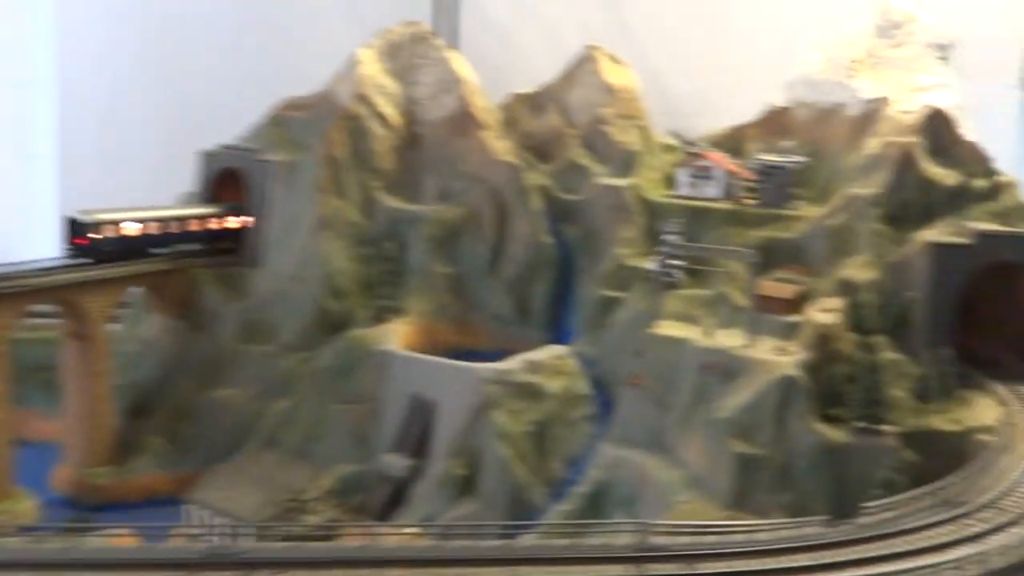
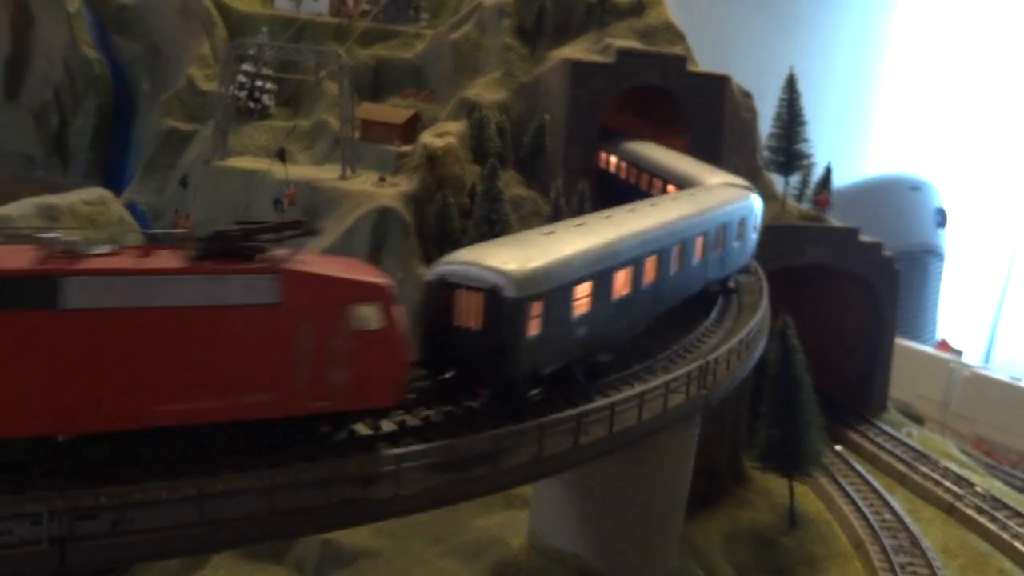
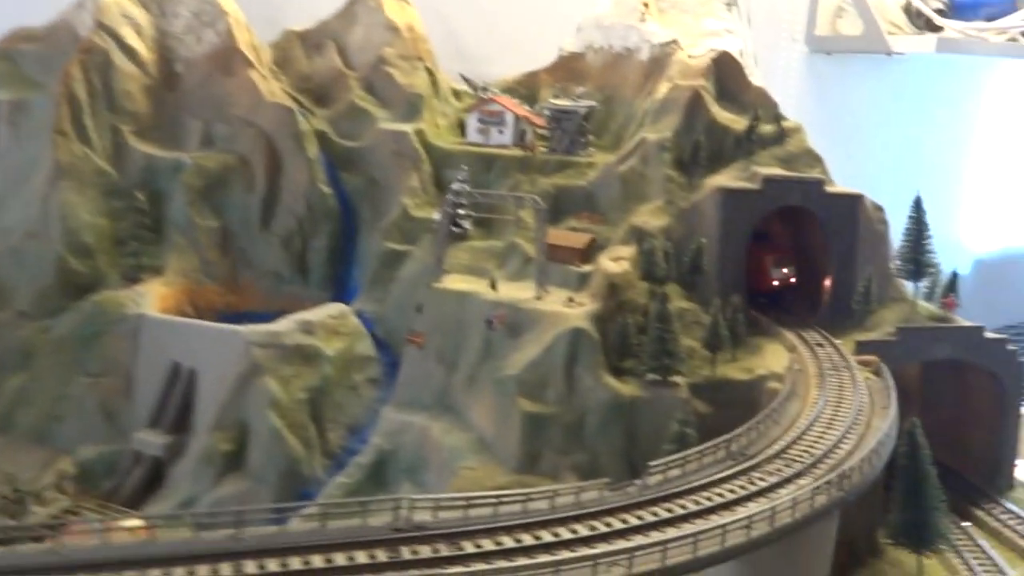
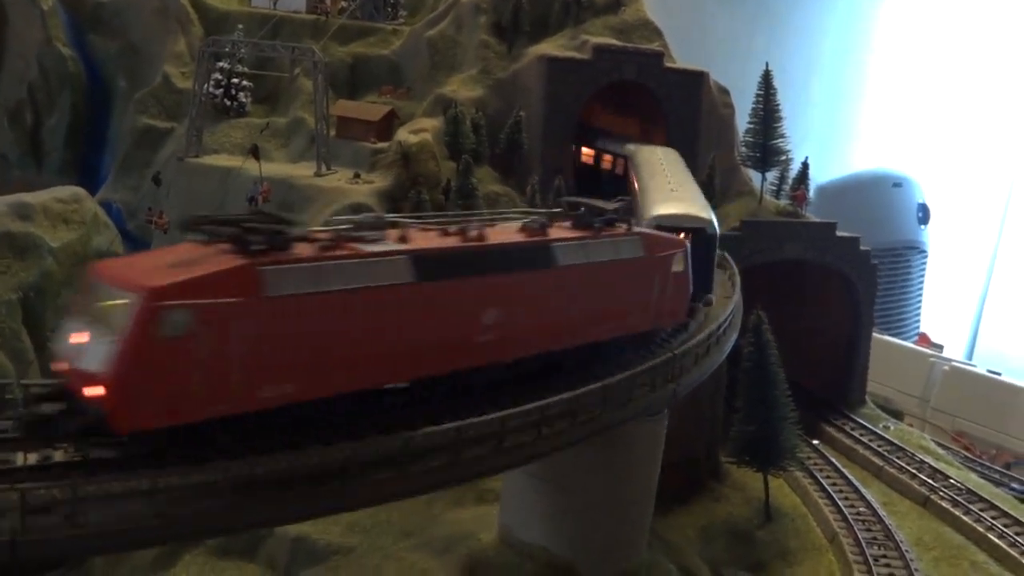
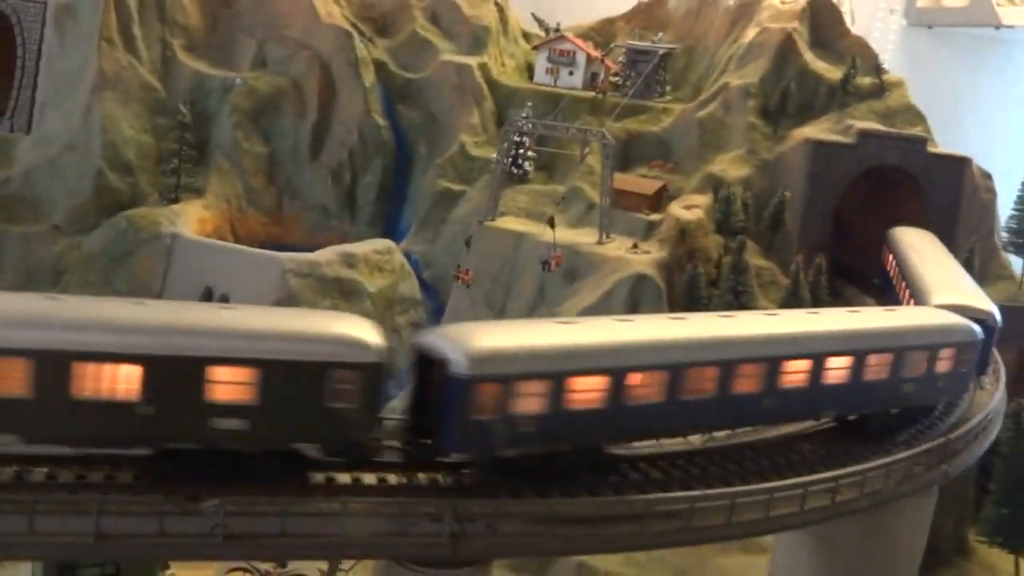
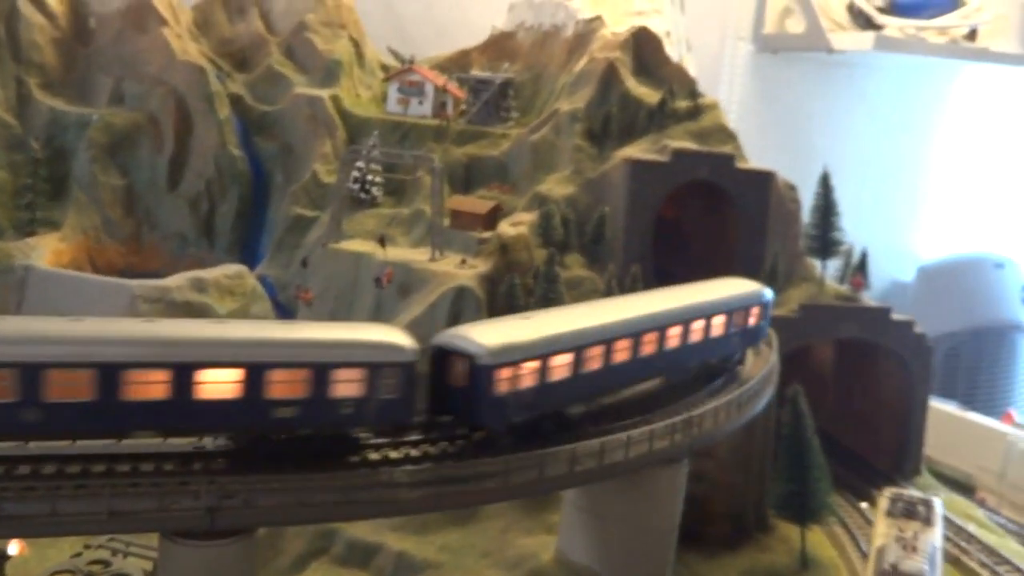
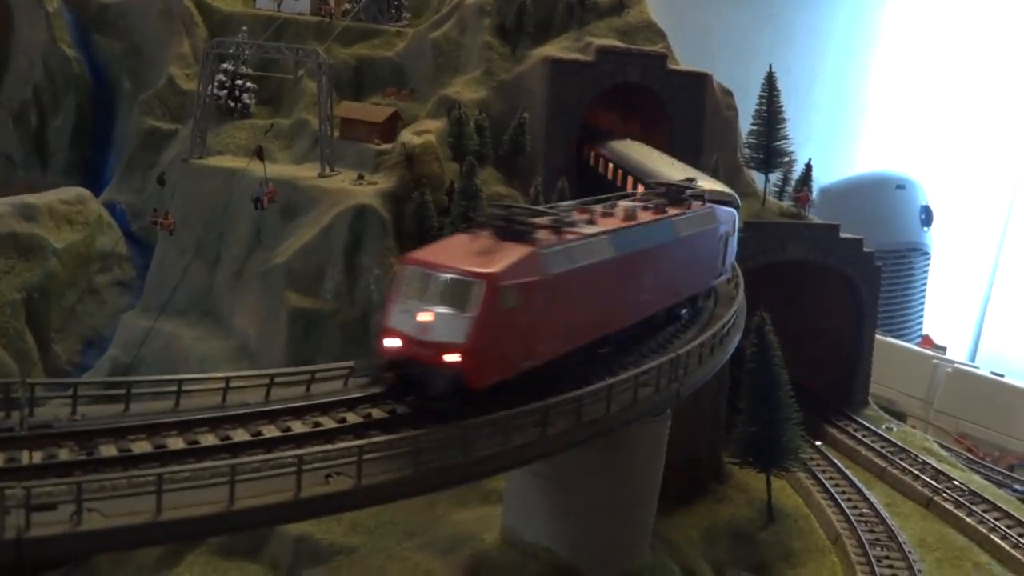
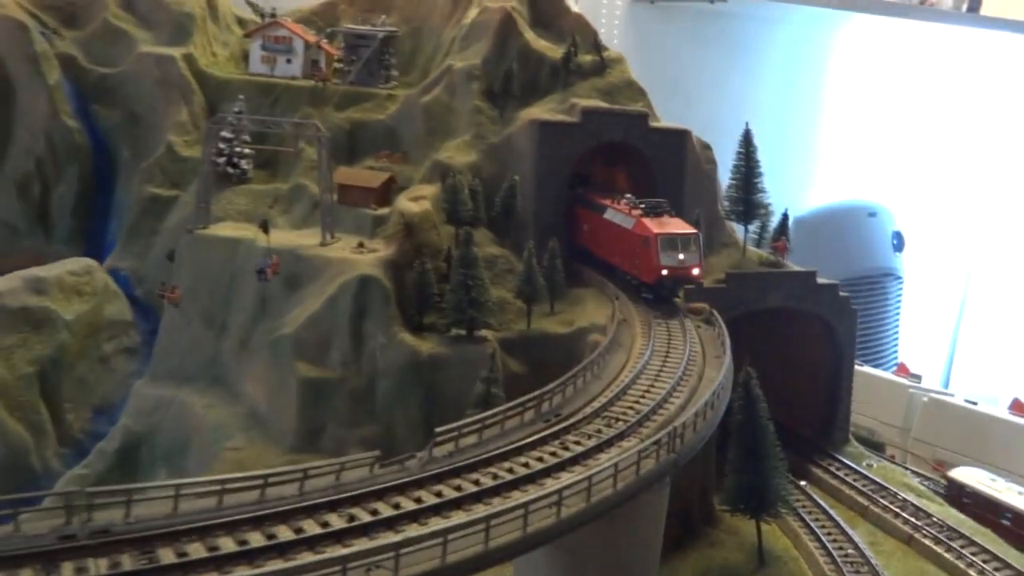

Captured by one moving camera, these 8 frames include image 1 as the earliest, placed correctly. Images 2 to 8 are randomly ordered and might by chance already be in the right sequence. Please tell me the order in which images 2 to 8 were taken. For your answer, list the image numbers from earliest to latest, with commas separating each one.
3, 8, 7, 4, 2, 5, 6
